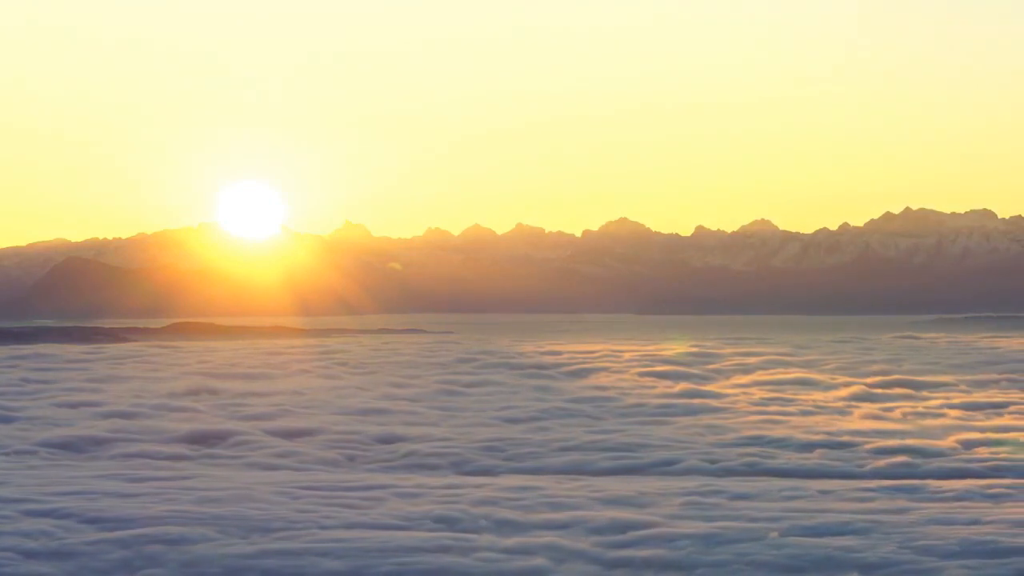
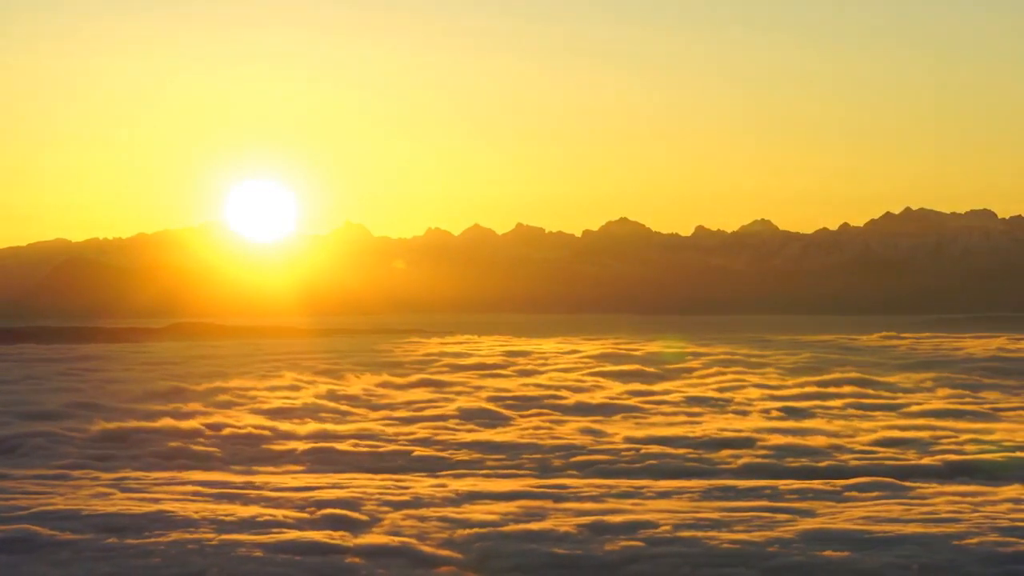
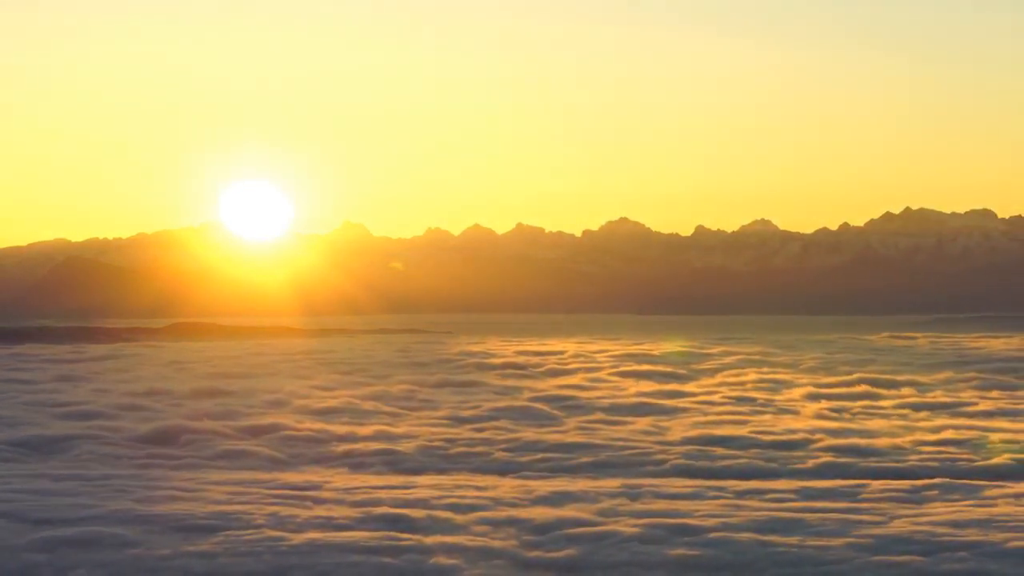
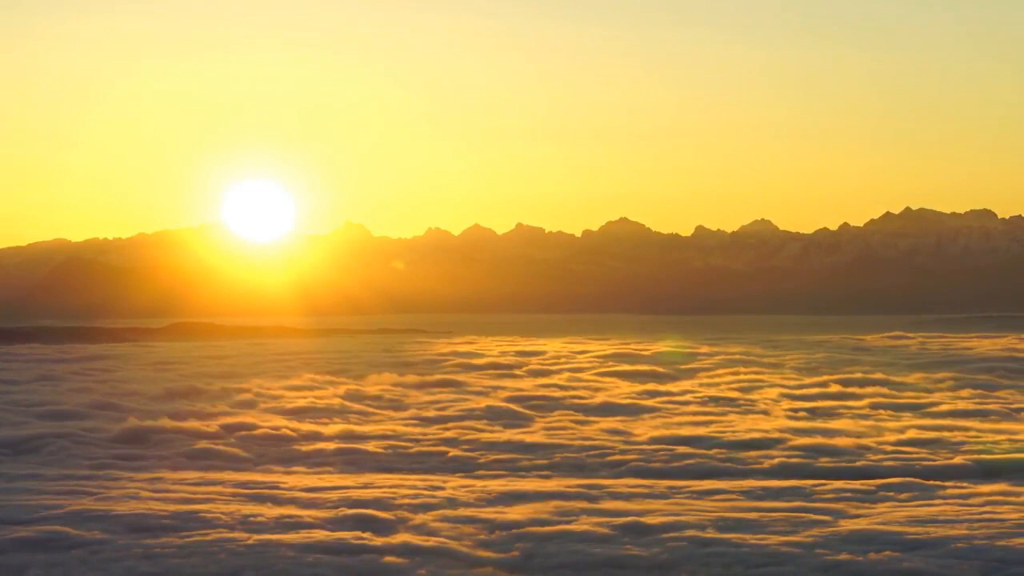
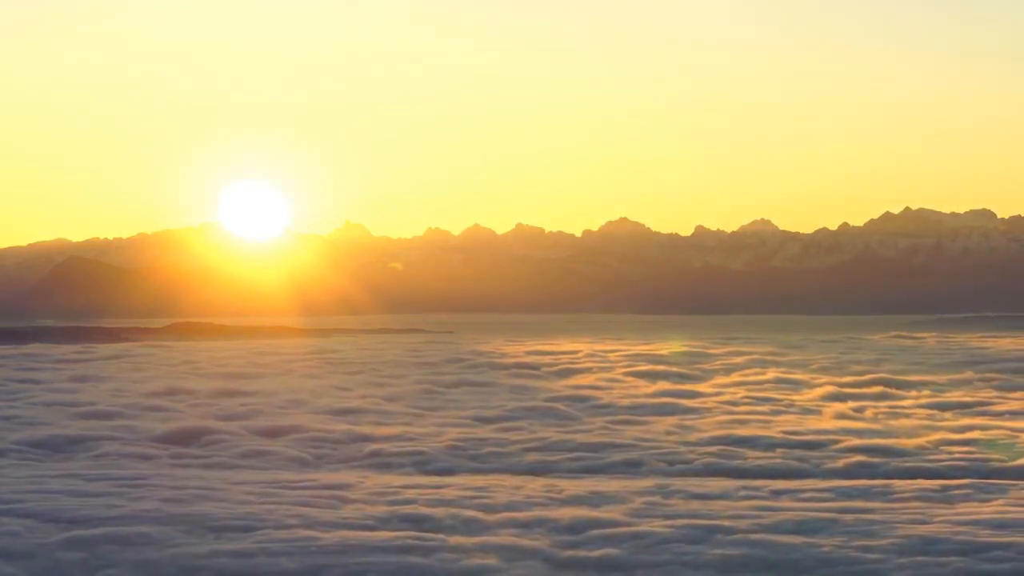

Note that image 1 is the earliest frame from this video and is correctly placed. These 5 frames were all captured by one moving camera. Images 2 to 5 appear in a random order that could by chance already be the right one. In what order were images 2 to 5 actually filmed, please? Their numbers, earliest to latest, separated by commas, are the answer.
5, 3, 4, 2
